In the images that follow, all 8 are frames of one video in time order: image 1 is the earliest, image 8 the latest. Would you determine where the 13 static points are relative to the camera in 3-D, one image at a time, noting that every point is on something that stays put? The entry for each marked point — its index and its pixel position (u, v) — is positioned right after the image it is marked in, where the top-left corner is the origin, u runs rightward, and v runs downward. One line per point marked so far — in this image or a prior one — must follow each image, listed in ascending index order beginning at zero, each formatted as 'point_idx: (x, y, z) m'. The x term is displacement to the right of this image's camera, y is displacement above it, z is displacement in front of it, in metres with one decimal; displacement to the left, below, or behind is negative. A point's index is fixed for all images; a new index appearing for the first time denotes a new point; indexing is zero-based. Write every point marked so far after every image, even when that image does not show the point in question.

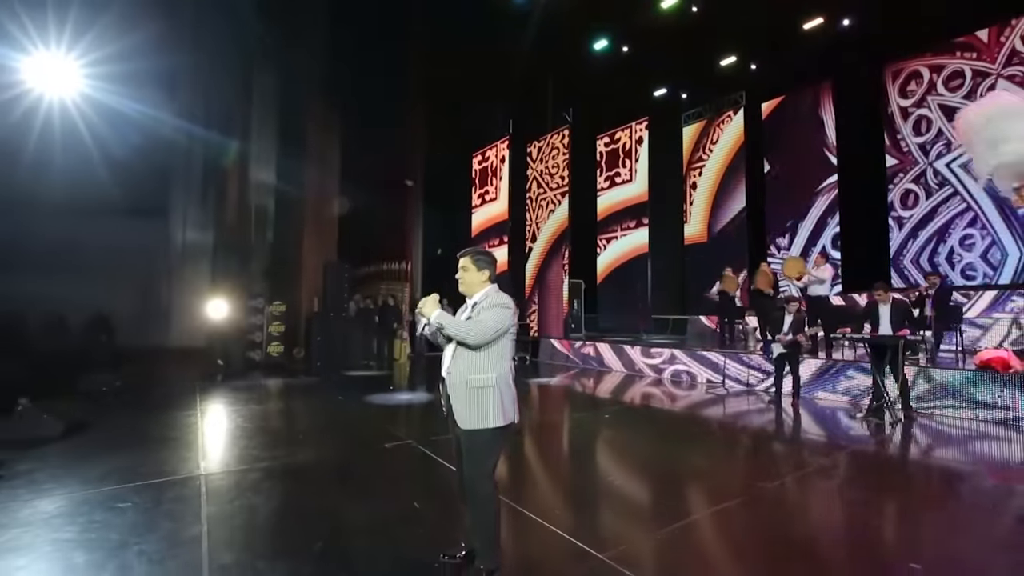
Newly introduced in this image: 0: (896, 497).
0: (+2.6, -1.5, +3.4) m
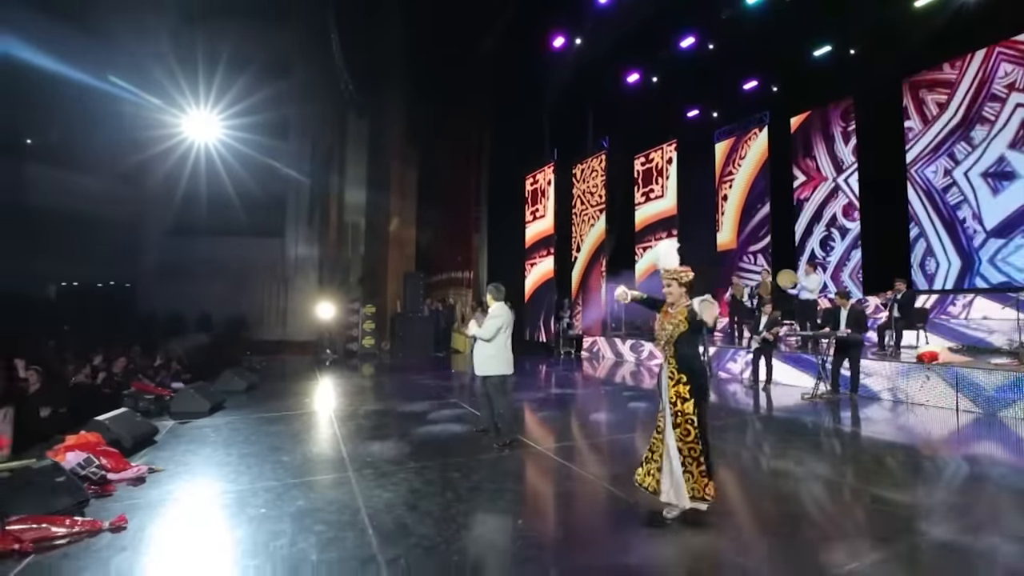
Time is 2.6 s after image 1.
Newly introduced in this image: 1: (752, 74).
0: (+2.6, -1.6, +4.7) m
1: (+4.9, +4.4, +10.1) m
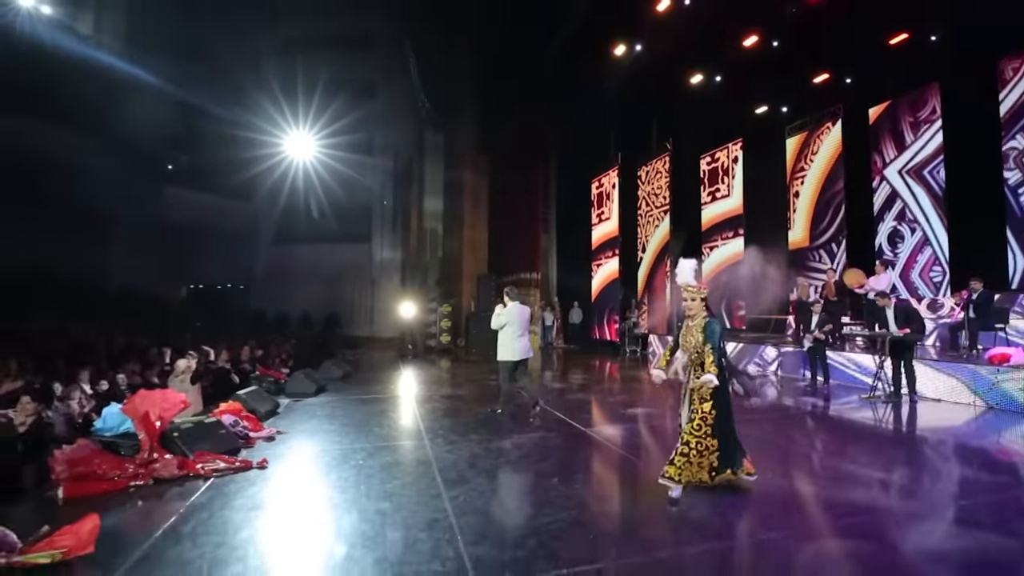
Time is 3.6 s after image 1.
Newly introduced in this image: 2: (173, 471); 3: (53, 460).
0: (+3.2, -1.6, +4.9) m
1: (+6.2, +4.4, +9.9) m
2: (-2.1, -1.2, +3.2) m
3: (-2.6, -1.0, +2.9) m
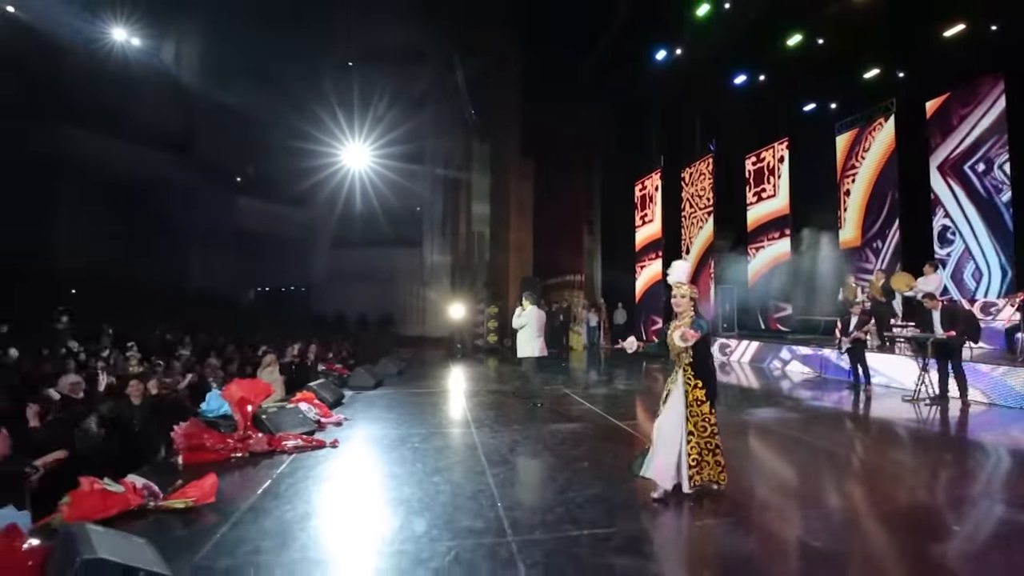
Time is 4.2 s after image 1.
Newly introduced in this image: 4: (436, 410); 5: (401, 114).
0: (+3.6, -1.6, +5.0) m
1: (+7.0, +4.4, +9.7) m
2: (-1.9, -1.2, +3.8) m
3: (-2.4, -1.0, +3.6) m
4: (-0.8, -1.4, +5.5) m
5: (-3.1, +5.1, +14.5) m
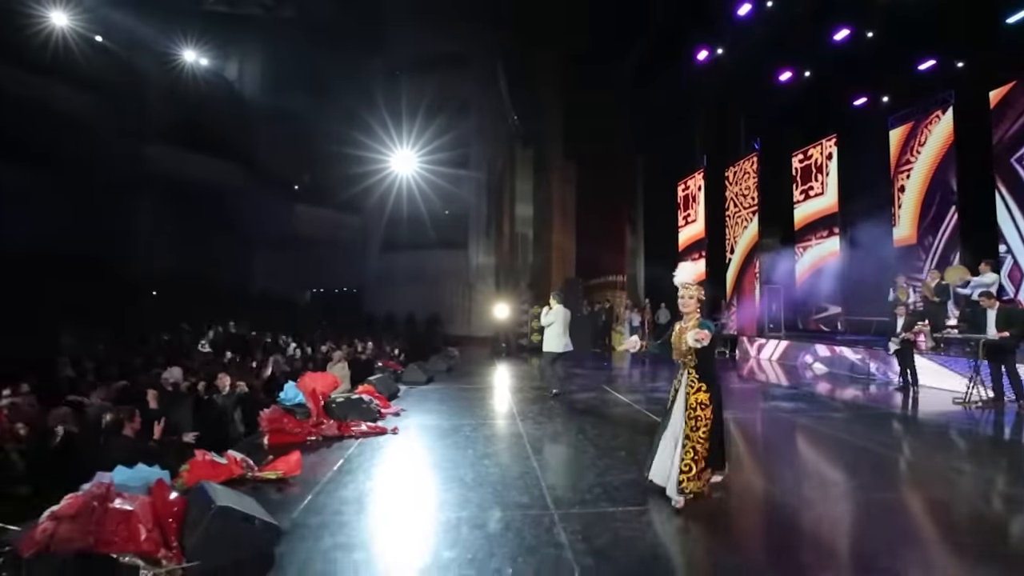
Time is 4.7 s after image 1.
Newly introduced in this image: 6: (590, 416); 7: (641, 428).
0: (+4.0, -1.6, +5.0) m
1: (+7.8, +4.4, +9.4) m
2: (-1.5, -1.2, +4.3) m
3: (-2.1, -1.1, +4.1) m
4: (-0.3, -1.4, +5.9) m
5: (-1.9, +5.0, +15.1) m
6: (+0.9, -1.4, +5.6) m
7: (+1.3, -1.4, +5.1) m
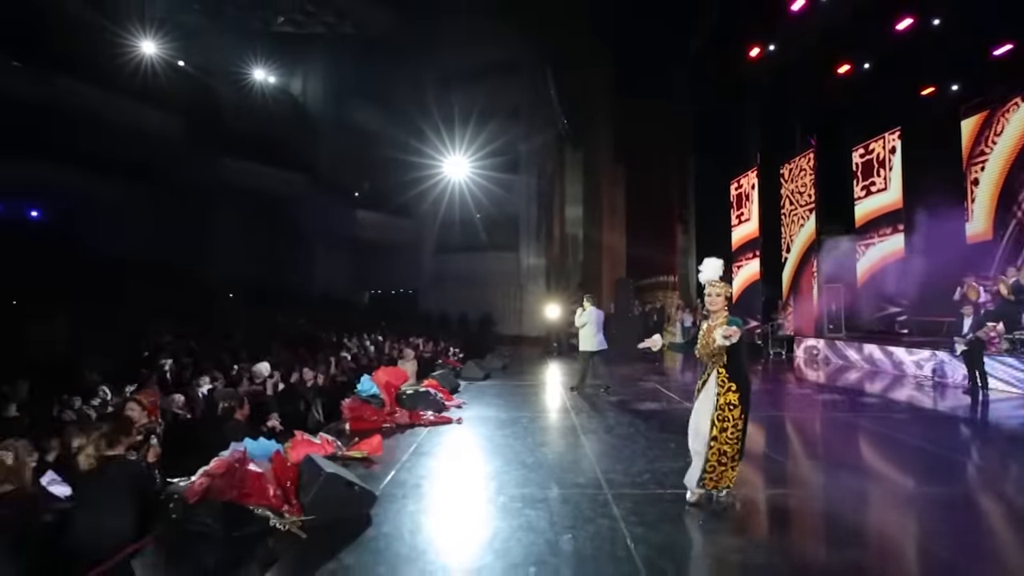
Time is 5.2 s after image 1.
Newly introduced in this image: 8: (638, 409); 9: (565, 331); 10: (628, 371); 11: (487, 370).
0: (+4.6, -1.6, +5.0) m
1: (+8.7, +4.4, +8.9) m
2: (-1.0, -1.2, +4.8) m
3: (-1.6, -1.1, +4.6) m
4: (+0.4, -1.4, +6.2) m
5: (-0.3, +5.0, +15.5) m
6: (+1.5, -1.4, +5.8) m
7: (+1.9, -1.4, +5.3) m
8: (+1.5, -1.4, +6.0) m
9: (+1.6, -1.3, +14.7) m
10: (+2.4, -1.7, +10.5) m
11: (-0.4, -1.3, +8.0) m
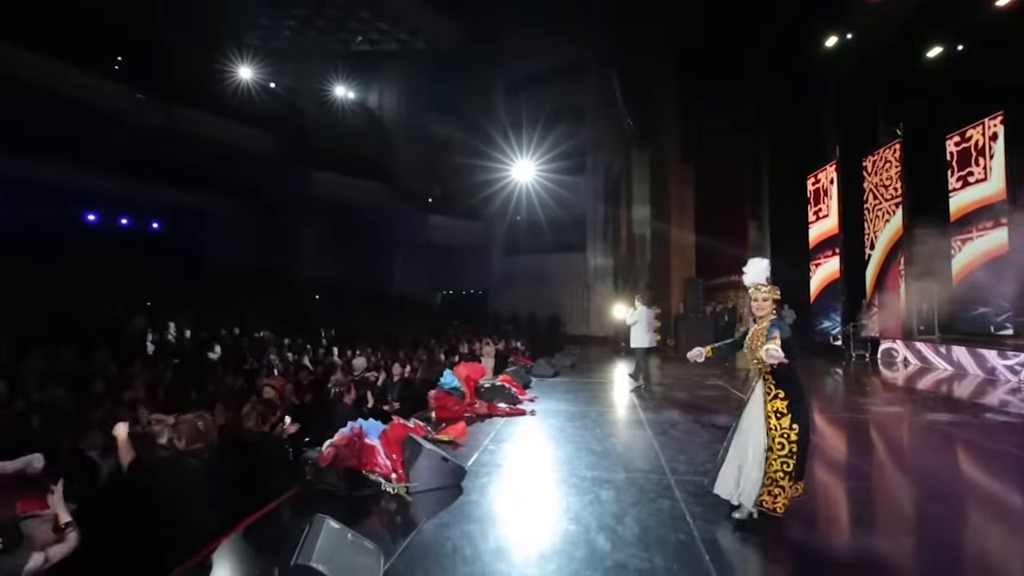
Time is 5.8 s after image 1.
0: (+5.3, -1.6, +4.7) m
1: (+9.9, +4.5, +8.1) m
2: (-0.3, -1.3, +5.2) m
3: (-0.9, -1.1, +5.2) m
4: (+1.3, -1.4, +6.5) m
5: (+1.7, +5.0, +15.8) m
6: (+2.3, -1.4, +5.9) m
7: (+2.6, -1.4, +5.3) m
8: (+2.4, -1.5, +6.2) m
9: (+3.6, -1.3, +14.8) m
10: (+3.9, -1.7, +10.4) m
11: (+0.7, -1.4, +8.4) m
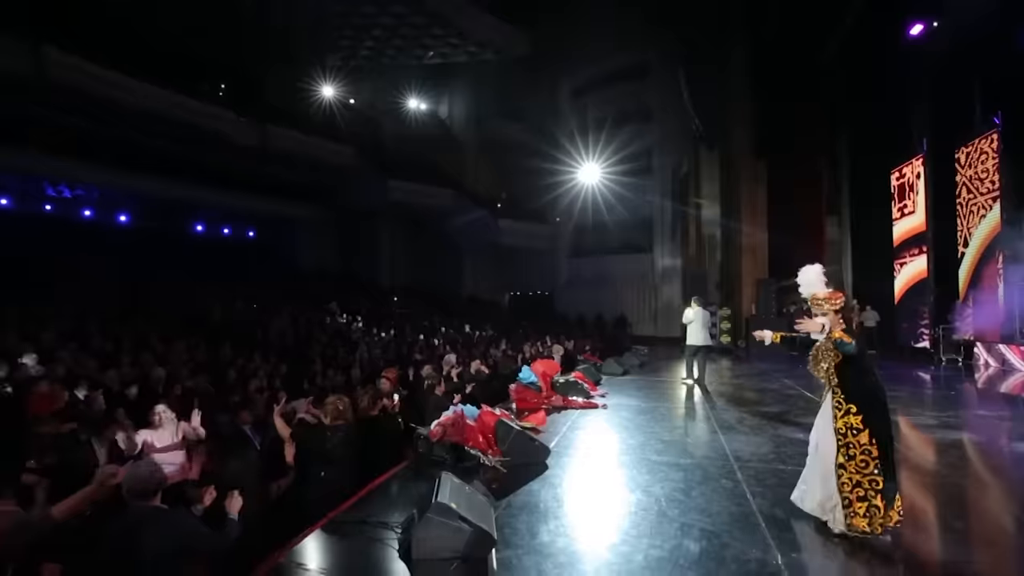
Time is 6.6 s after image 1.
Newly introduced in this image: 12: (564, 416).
0: (+6.0, -1.6, +4.5) m
1: (+11.0, +4.5, +7.2) m
2: (+0.5, -1.3, +5.7) m
3: (0.0, -1.2, +5.7) m
4: (+2.3, -1.4, +6.8) m
5: (+3.9, +5.0, +16.0) m
6: (+3.2, -1.5, +6.1) m
7: (+3.4, -1.5, +5.5) m
8: (+3.3, -1.5, +6.3) m
9: (+5.6, -1.3, +14.7) m
10: (+5.3, -1.7, +10.3) m
11: (+2.0, -1.4, +8.7) m
12: (+0.5, -1.4, +5.4) m
